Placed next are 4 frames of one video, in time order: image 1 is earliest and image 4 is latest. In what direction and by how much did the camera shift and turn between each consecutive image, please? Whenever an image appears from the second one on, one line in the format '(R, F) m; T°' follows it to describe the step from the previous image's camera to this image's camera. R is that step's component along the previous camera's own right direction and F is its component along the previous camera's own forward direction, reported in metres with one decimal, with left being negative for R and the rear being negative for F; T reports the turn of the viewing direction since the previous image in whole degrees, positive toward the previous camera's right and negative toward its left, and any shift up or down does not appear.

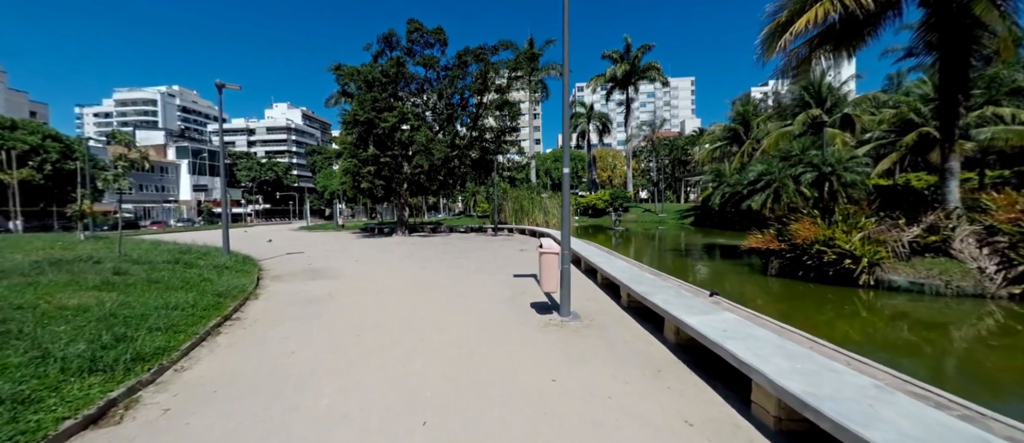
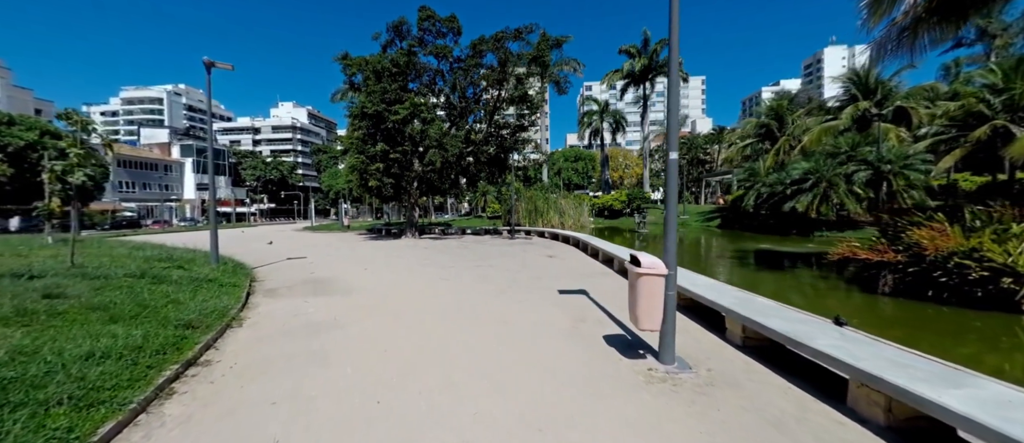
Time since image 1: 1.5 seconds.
(-0.9, +1.8) m; -1°
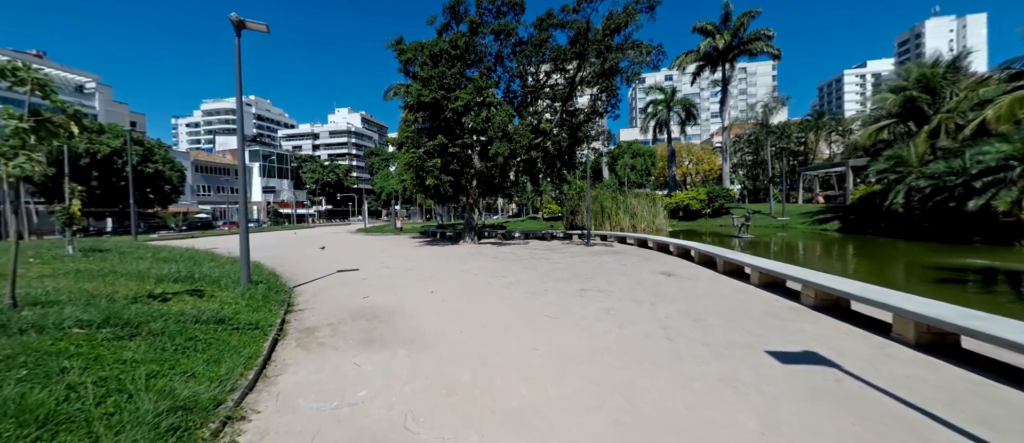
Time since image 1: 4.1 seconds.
(-1.6, +3.1) m; -7°
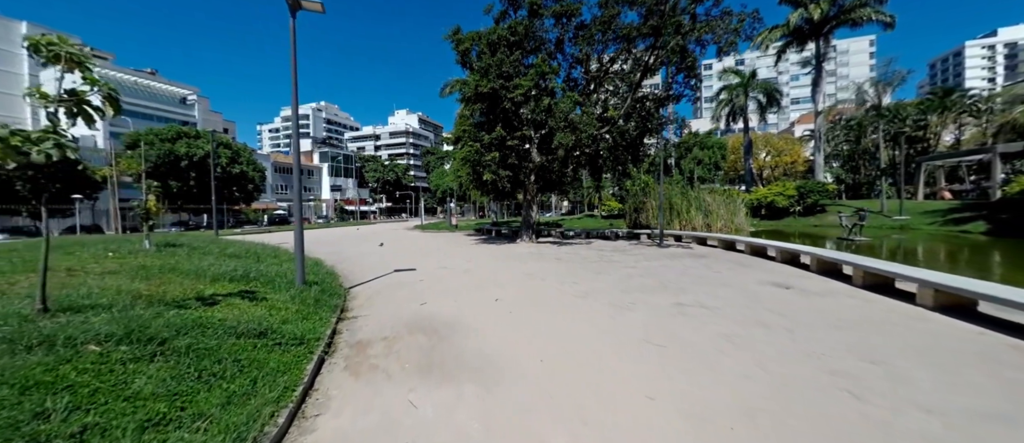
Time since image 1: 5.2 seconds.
(-0.5, +1.2) m; -8°
